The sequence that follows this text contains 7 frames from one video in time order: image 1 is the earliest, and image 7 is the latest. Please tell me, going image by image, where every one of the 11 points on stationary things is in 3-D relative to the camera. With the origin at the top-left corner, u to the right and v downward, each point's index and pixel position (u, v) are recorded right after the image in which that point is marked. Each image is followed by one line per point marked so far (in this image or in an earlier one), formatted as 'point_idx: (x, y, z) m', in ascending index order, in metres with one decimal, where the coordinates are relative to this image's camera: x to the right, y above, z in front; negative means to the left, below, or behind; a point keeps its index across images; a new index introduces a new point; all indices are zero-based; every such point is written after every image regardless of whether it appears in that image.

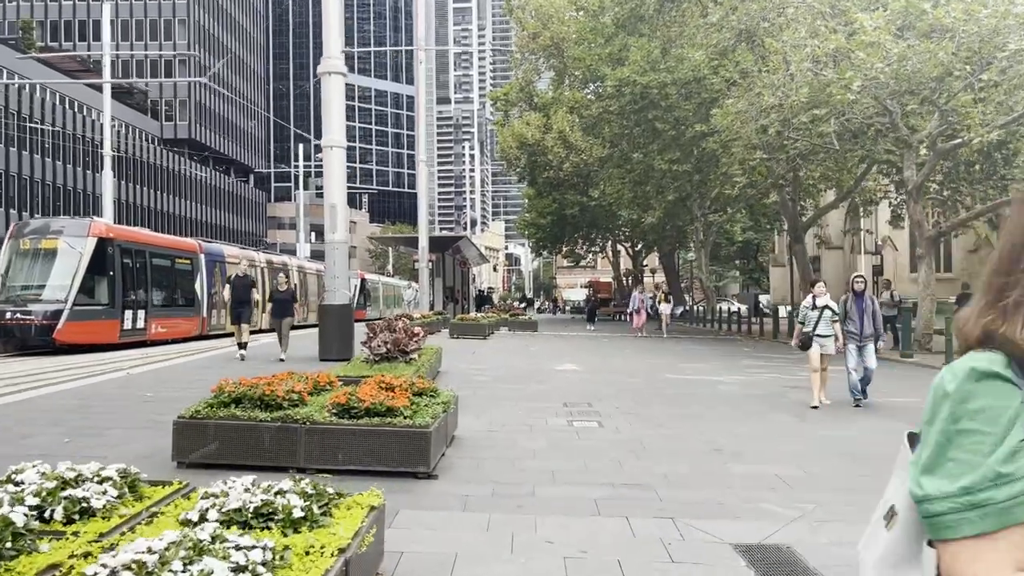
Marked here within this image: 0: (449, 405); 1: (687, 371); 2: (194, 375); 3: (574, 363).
0: (-0.6, -1.1, +7.4) m
1: (+3.1, -1.5, +14.4) m
2: (-4.9, -1.4, +12.7) m
3: (+1.2, -1.4, +15.3) m
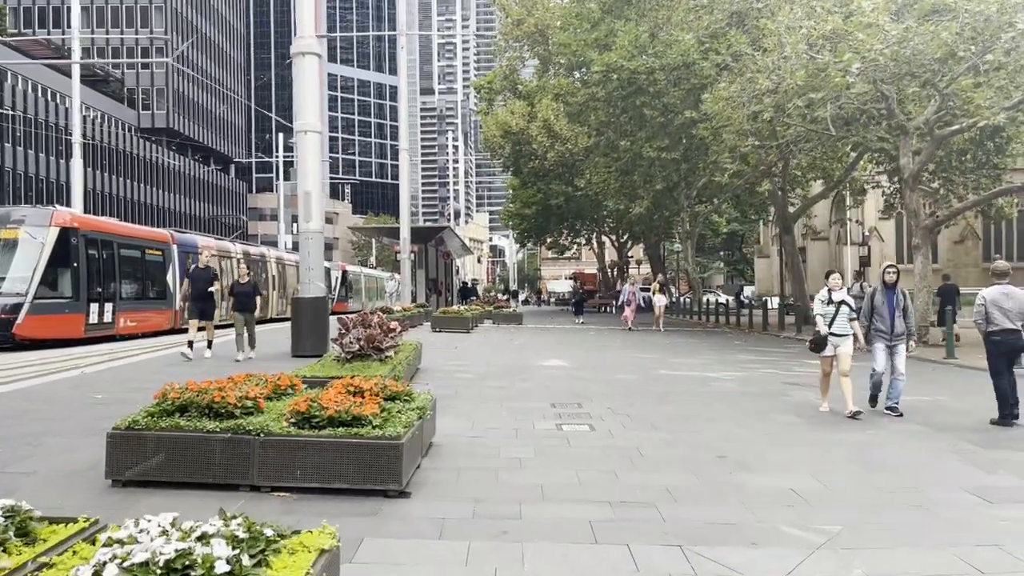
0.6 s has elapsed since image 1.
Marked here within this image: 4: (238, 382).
0: (-0.7, -1.0, +6.7) m
1: (+2.8, -1.3, +13.8) m
2: (-5.1, -1.2, +11.8) m
3: (+0.9, -1.3, +14.6) m
4: (-2.2, -0.8, +6.5) m
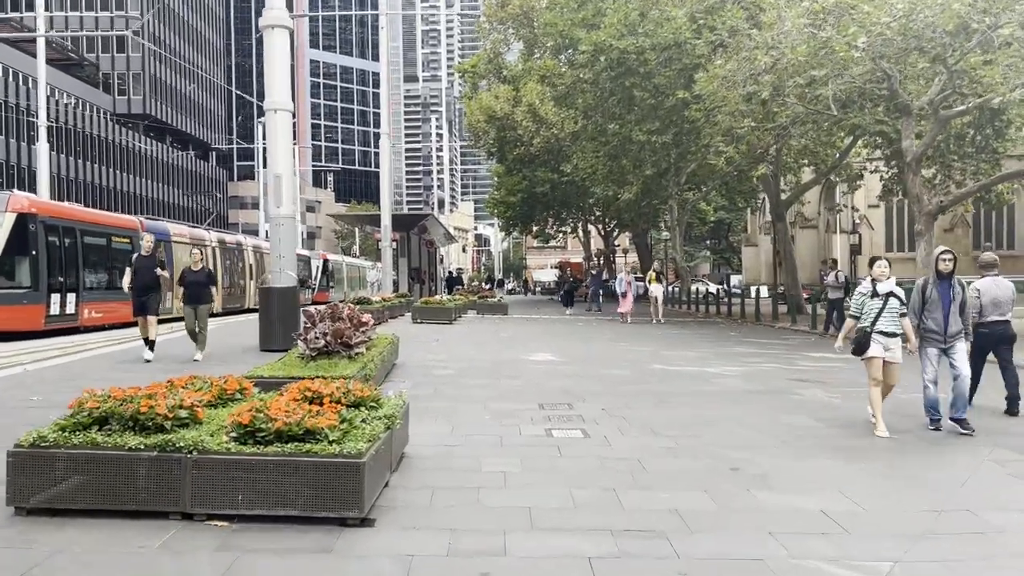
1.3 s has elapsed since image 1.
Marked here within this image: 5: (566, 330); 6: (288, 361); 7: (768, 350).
0: (-0.8, -0.9, +5.7) m
1: (+2.6, -1.1, +12.9) m
2: (-5.3, -1.1, +10.8) m
3: (+0.6, -1.1, +13.7) m
4: (-2.3, -0.7, +5.5) m
5: (+1.2, -1.0, +19.0) m
6: (-2.3, -0.7, +8.3) m
7: (+4.6, -1.1, +14.7) m
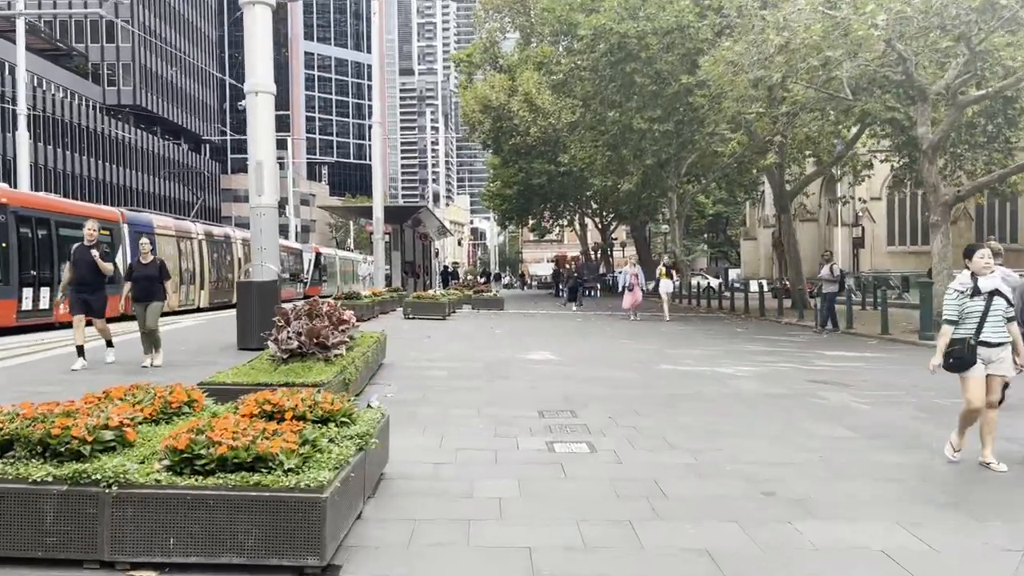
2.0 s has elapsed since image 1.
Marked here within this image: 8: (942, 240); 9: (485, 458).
0: (-0.8, -0.9, +4.8) m
1: (+2.5, -1.1, +12.0) m
2: (-5.4, -1.0, +9.9) m
3: (+0.5, -1.0, +12.8) m
4: (-2.3, -0.6, +4.6) m
5: (+1.2, -0.8, +18.1) m
6: (-2.3, -0.7, +7.4) m
7: (+4.5, -1.0, +13.8) m
8: (+9.1, +1.0, +17.5) m
9: (-0.2, -1.3, +6.1) m
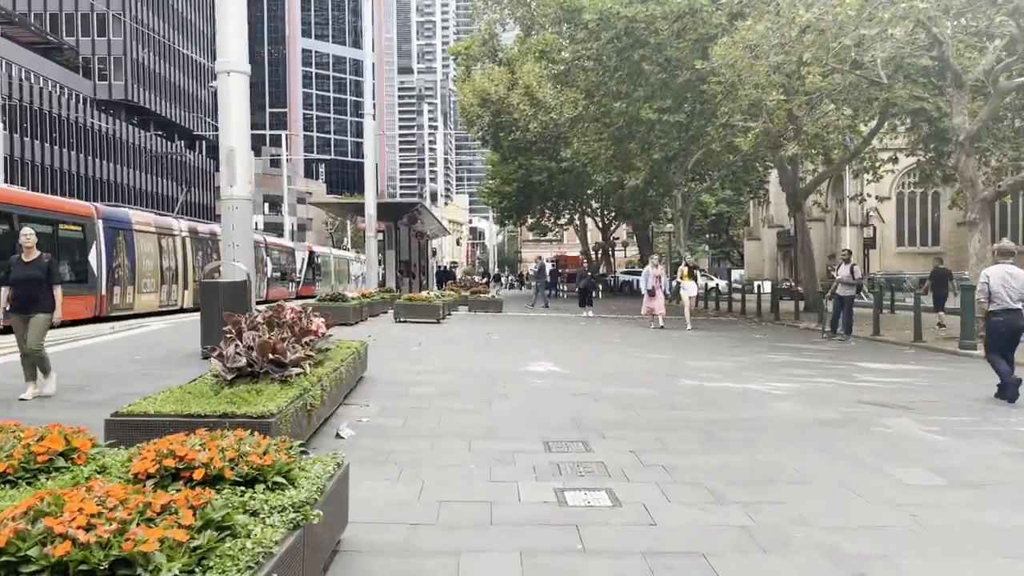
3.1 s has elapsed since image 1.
0: (-0.8, -0.9, +3.4) m
1: (+2.5, -1.1, +10.6) m
2: (-5.4, -1.0, +8.5) m
3: (+0.5, -1.0, +11.4) m
4: (-2.3, -0.7, +3.2) m
5: (+1.1, -0.9, +16.7) m
6: (-2.3, -0.7, +5.9) m
7: (+4.5, -1.1, +12.4) m
8: (+9.1, +1.0, +16.1) m
9: (-0.2, -1.3, +4.7) m
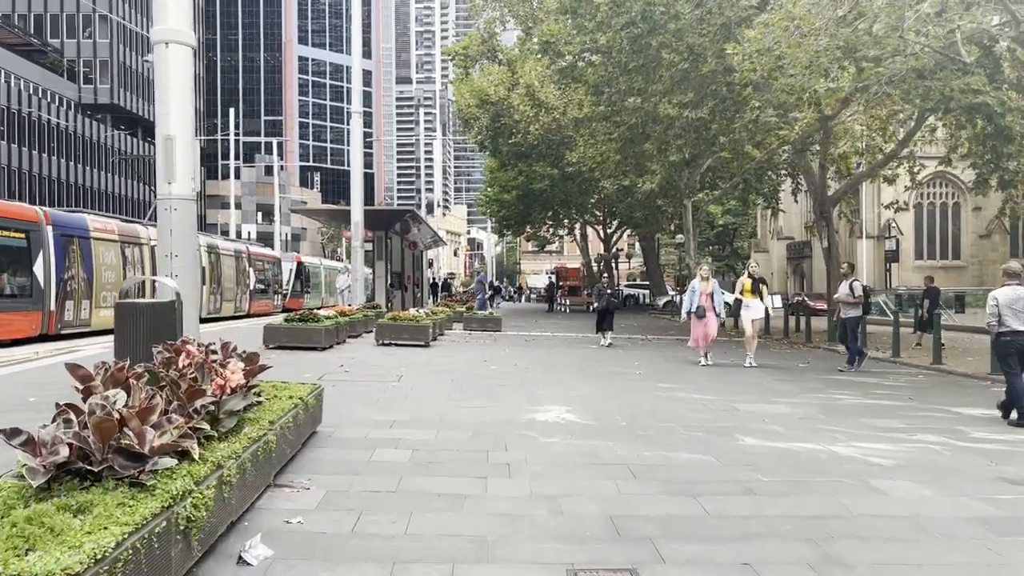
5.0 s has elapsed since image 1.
0: (-0.8, -1.1, +1.0) m
1: (+2.5, -1.4, +8.2) m
2: (-5.4, -1.2, +6.0) m
3: (+0.6, -1.3, +8.9) m
4: (-2.3, -0.8, +0.7) m
5: (+1.2, -1.2, +14.2) m
6: (-2.2, -0.9, +3.5) m
7: (+4.5, -1.4, +10.0) m
8: (+9.1, +0.6, +13.7) m
9: (-0.1, -1.5, +2.2) m
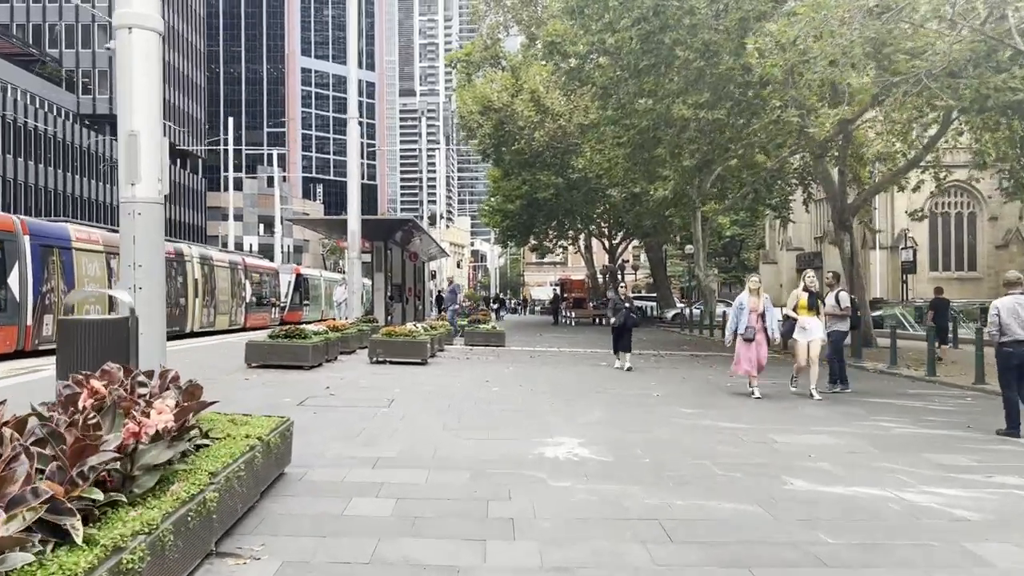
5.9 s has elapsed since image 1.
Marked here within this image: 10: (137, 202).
0: (-0.8, -1.1, -0.2) m
1: (+2.6, -1.5, +7.0) m
2: (-5.3, -1.3, +4.9) m
3: (+0.6, -1.4, +7.8) m
4: (-2.2, -0.8, -0.4) m
5: (+1.2, -1.4, +13.0) m
6: (-2.2, -0.9, +2.3) m
7: (+4.6, -1.5, +8.8) m
8: (+9.2, +0.4, +12.5) m
9: (-0.1, -1.5, +1.1) m
10: (-3.9, +0.9, +8.0) m
